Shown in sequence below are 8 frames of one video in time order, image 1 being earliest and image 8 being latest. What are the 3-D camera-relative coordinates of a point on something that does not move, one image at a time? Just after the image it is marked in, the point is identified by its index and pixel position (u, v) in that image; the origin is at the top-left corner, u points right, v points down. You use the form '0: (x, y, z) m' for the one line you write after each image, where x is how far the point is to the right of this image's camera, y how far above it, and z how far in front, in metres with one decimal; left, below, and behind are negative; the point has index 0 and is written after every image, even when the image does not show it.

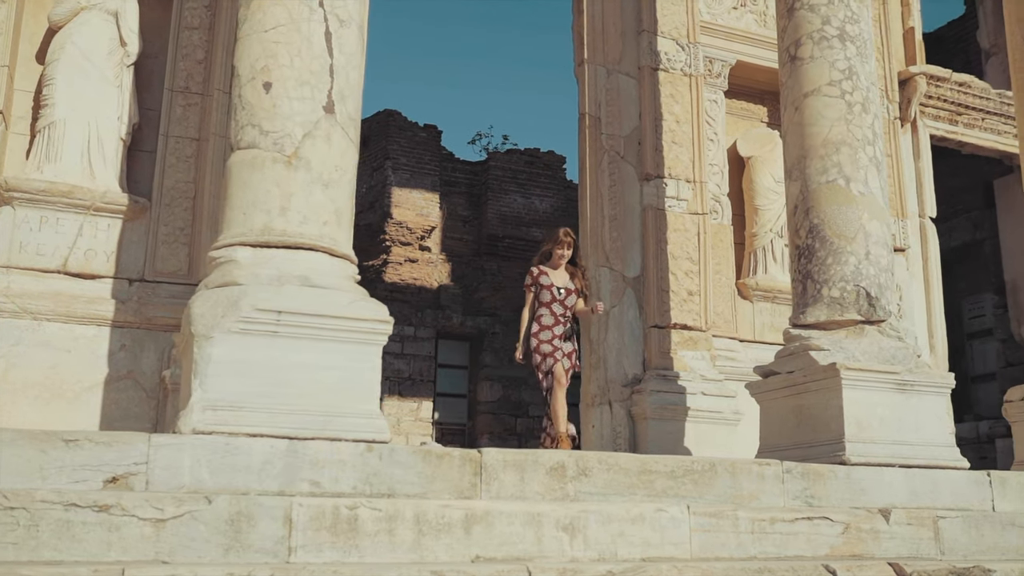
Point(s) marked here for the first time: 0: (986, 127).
0: (+4.9, +1.7, +10.8) m
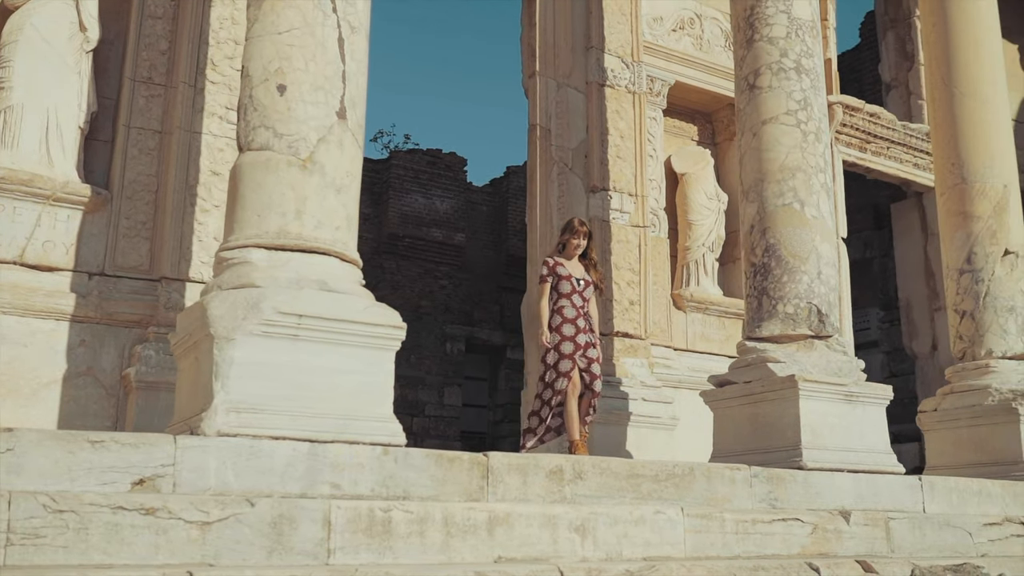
0: (+4.2, +1.5, +11.7) m
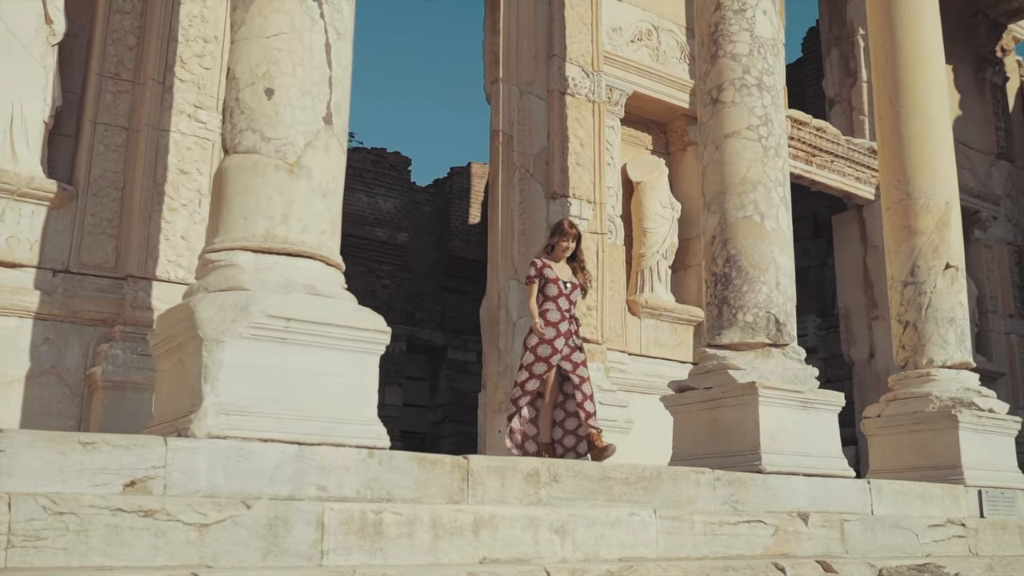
0: (+3.7, +1.4, +12.1) m
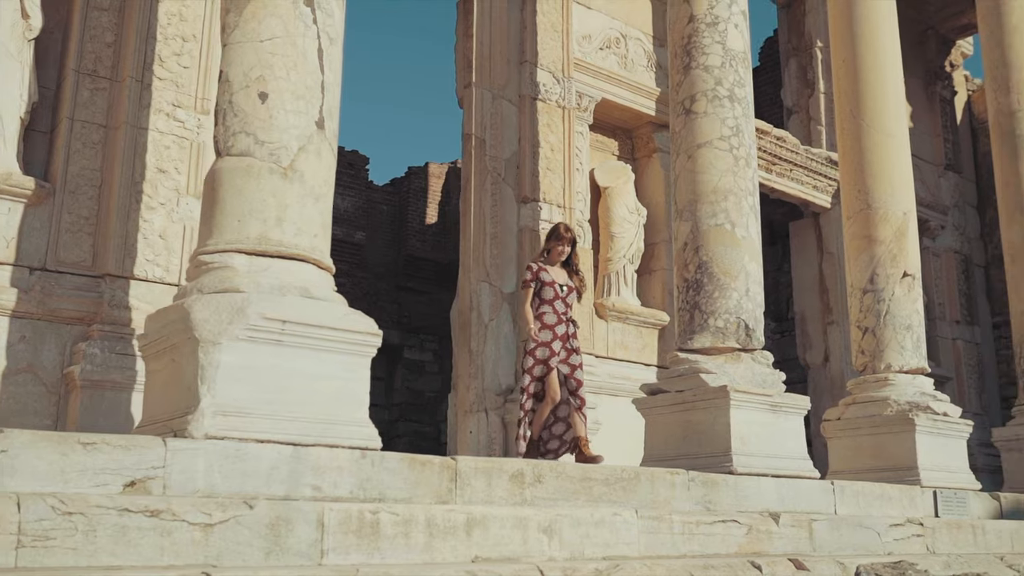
0: (+3.3, +1.3, +12.4) m
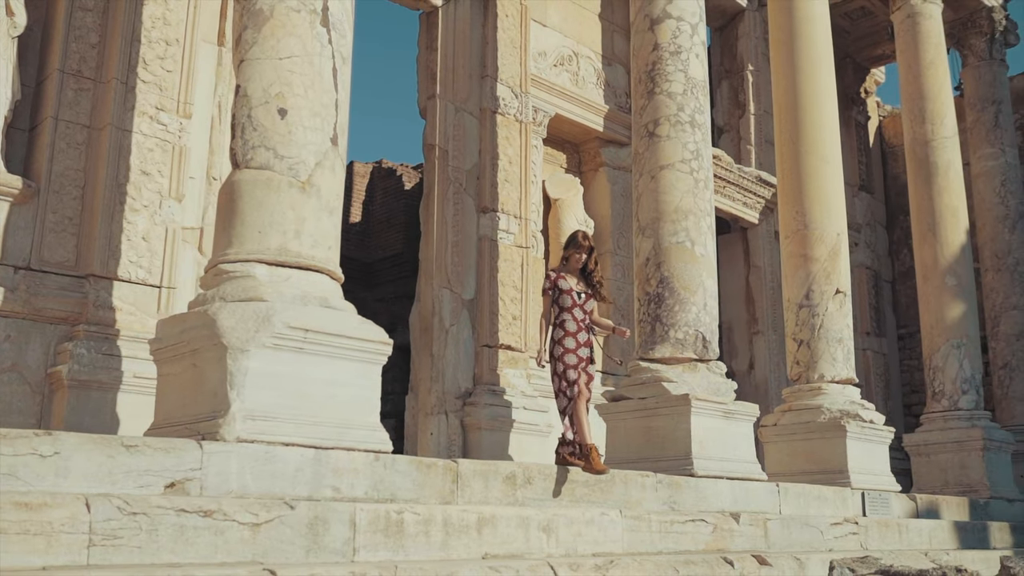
0: (+2.7, +1.2, +13.1) m
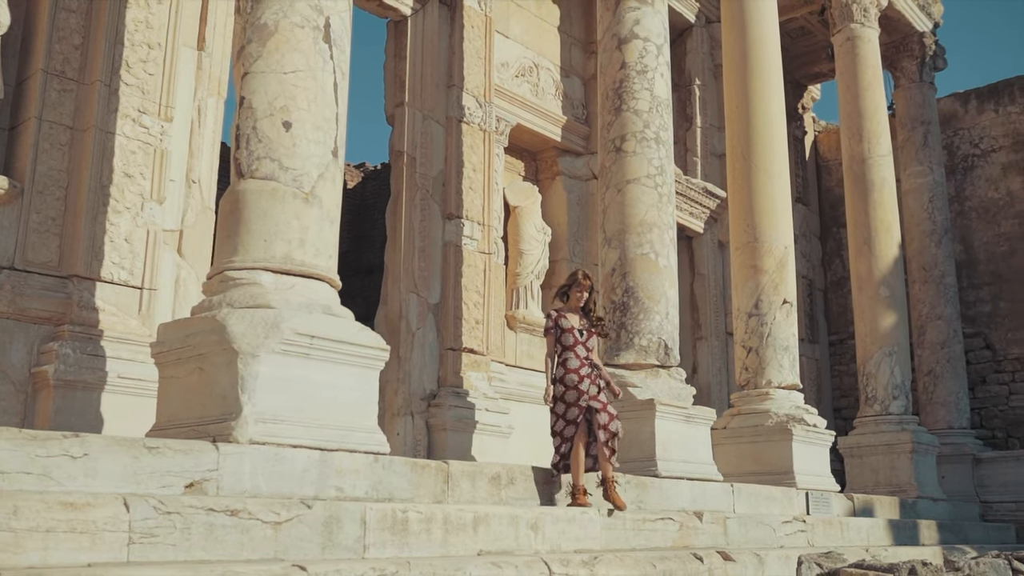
0: (+2.1, +1.1, +13.6) m
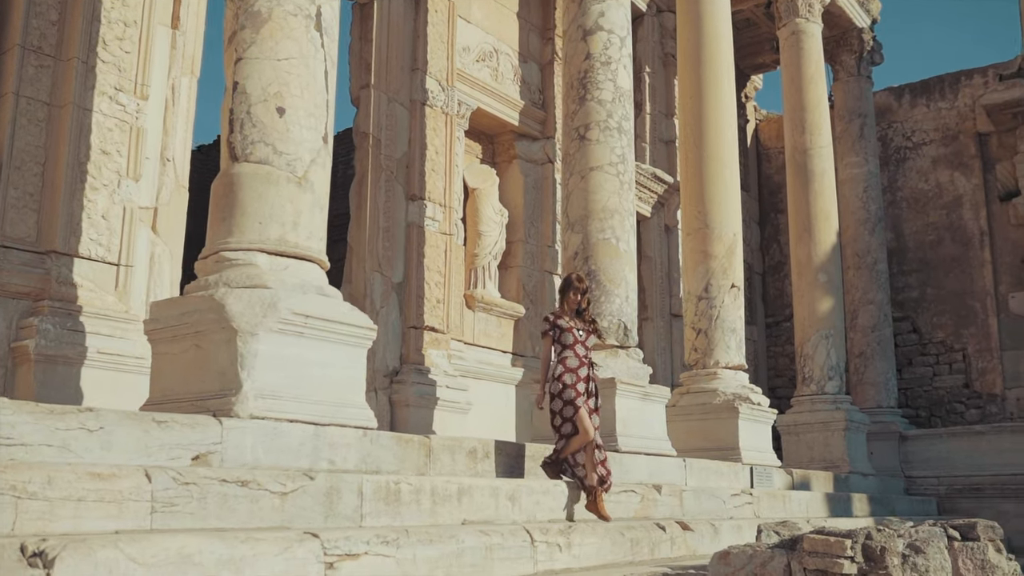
0: (+1.5, +1.3, +14.0) m
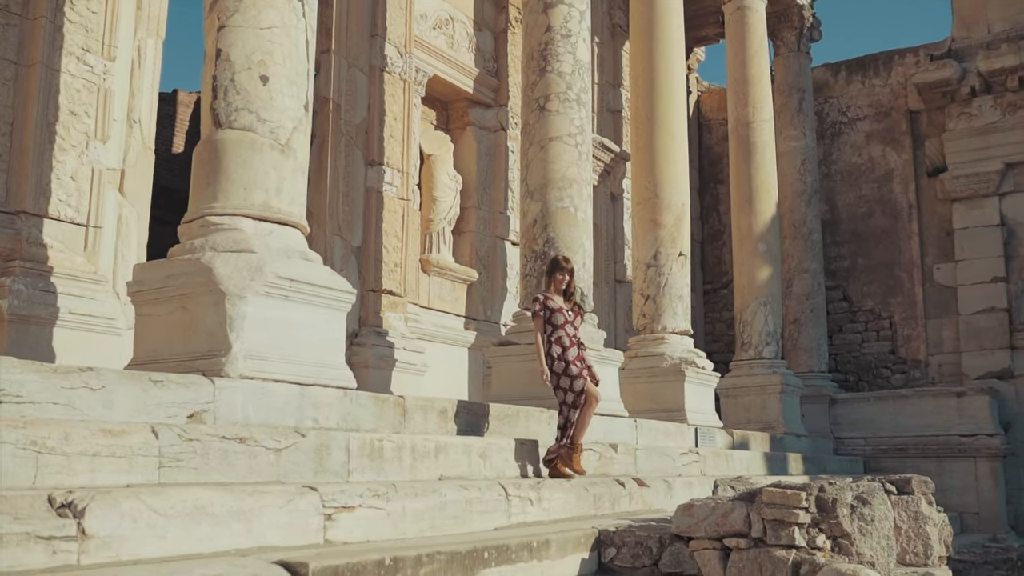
0: (+0.8, +1.8, +14.3) m
